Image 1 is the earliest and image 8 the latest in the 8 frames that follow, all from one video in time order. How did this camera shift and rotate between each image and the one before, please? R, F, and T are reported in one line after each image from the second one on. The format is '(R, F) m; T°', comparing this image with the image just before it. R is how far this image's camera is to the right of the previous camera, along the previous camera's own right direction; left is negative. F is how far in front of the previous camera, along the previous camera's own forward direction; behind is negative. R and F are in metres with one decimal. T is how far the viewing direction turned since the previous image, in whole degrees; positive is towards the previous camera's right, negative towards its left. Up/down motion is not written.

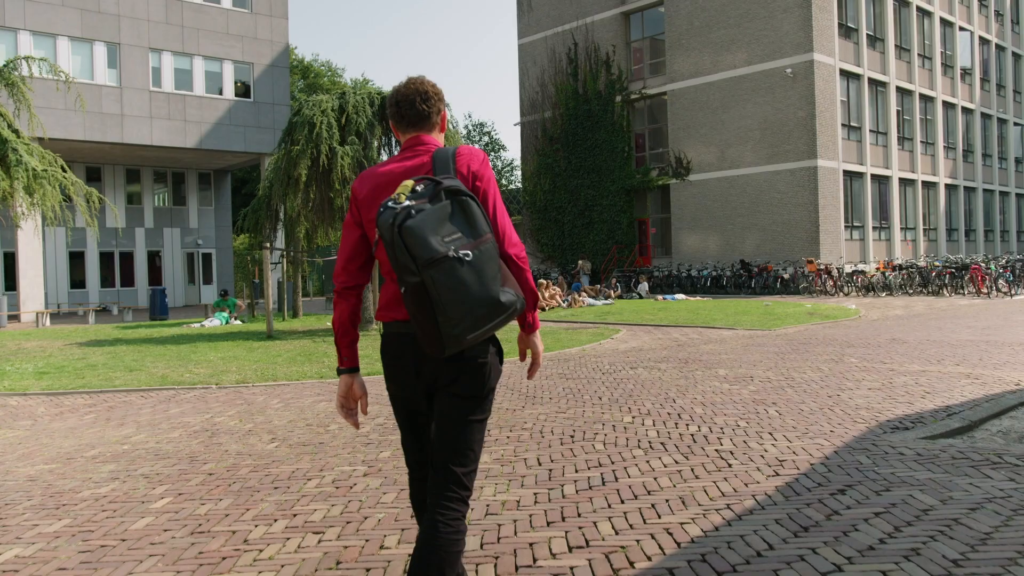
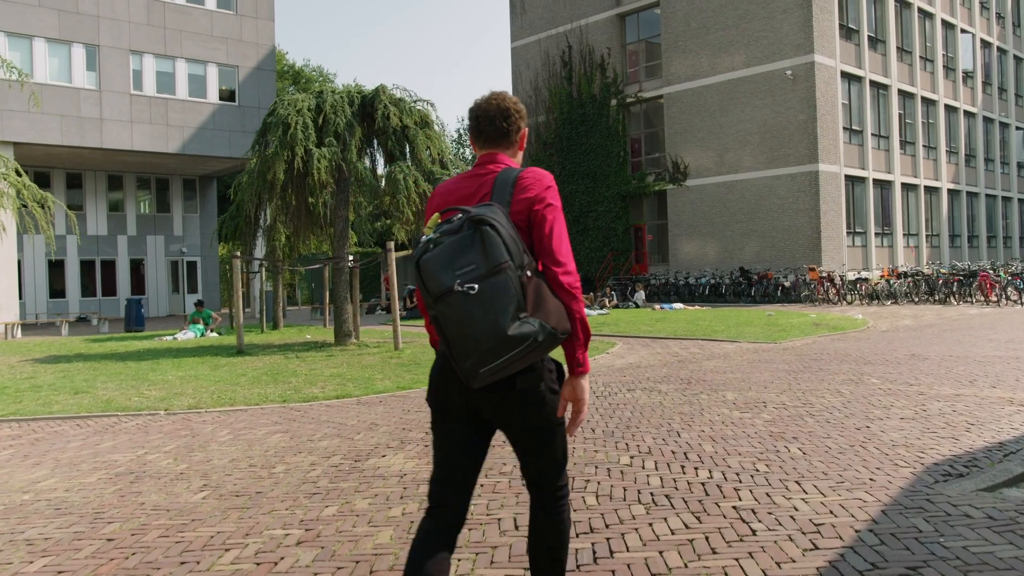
(+0.1, +0.9) m; 0°
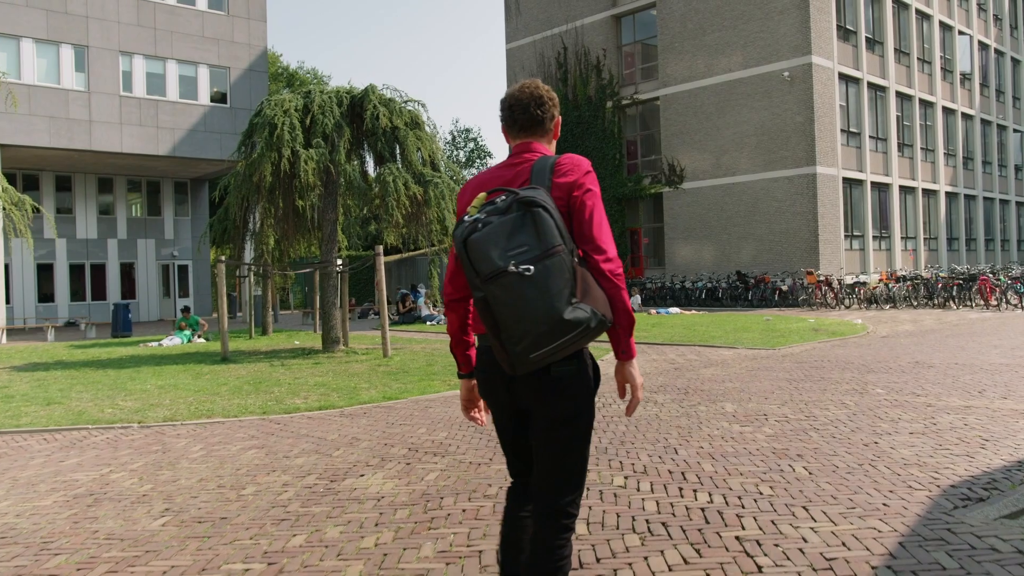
(+0.1, +0.3) m; 0°
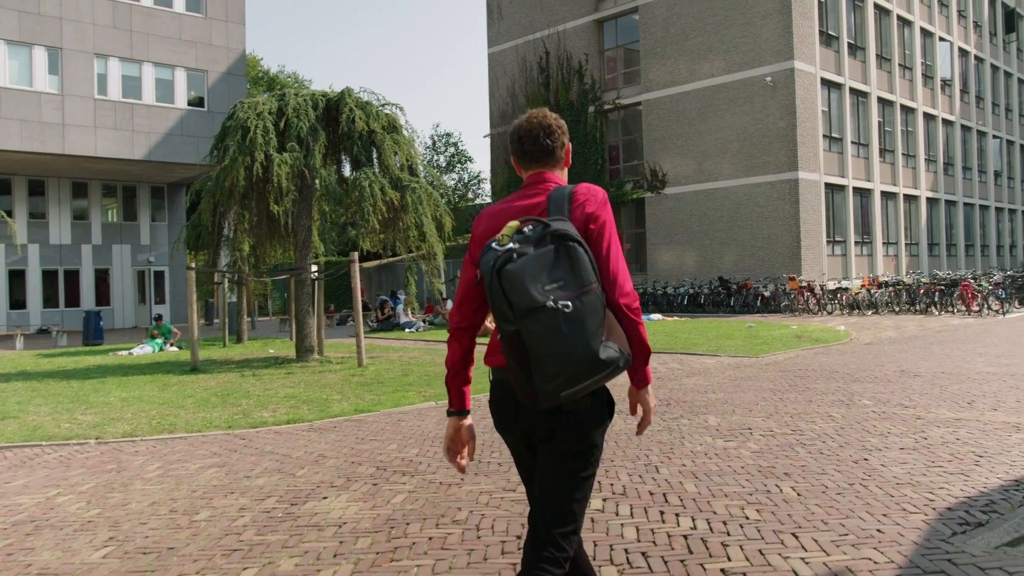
(+0.1, +0.3) m; +1°
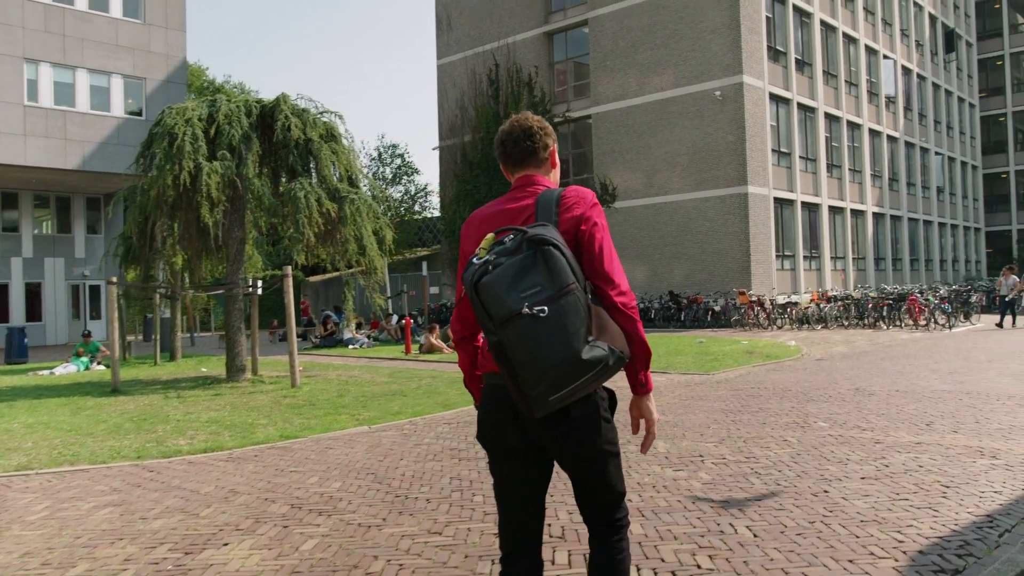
(+0.1, +0.5) m; +3°
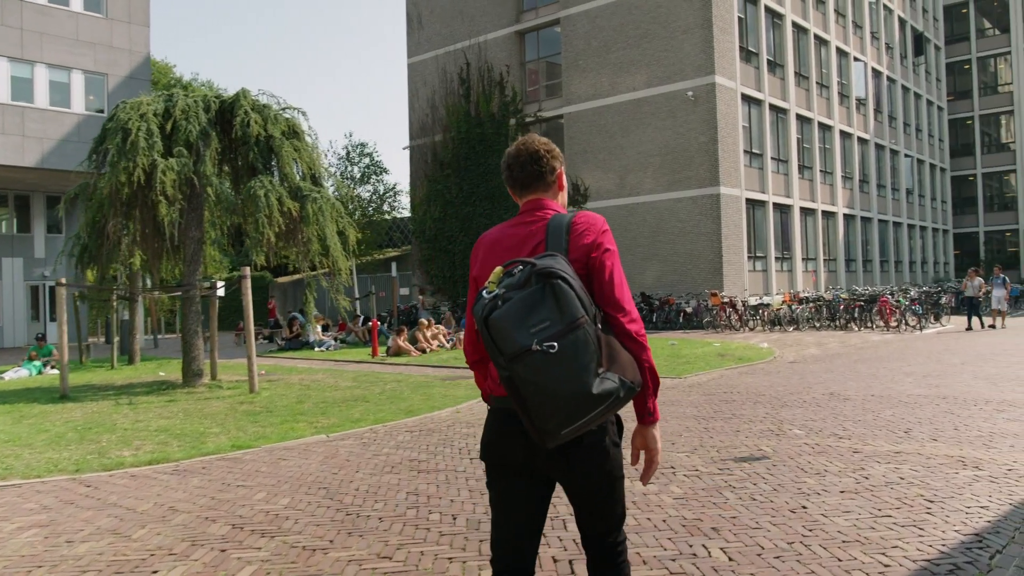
(+0.1, +0.3) m; +2°
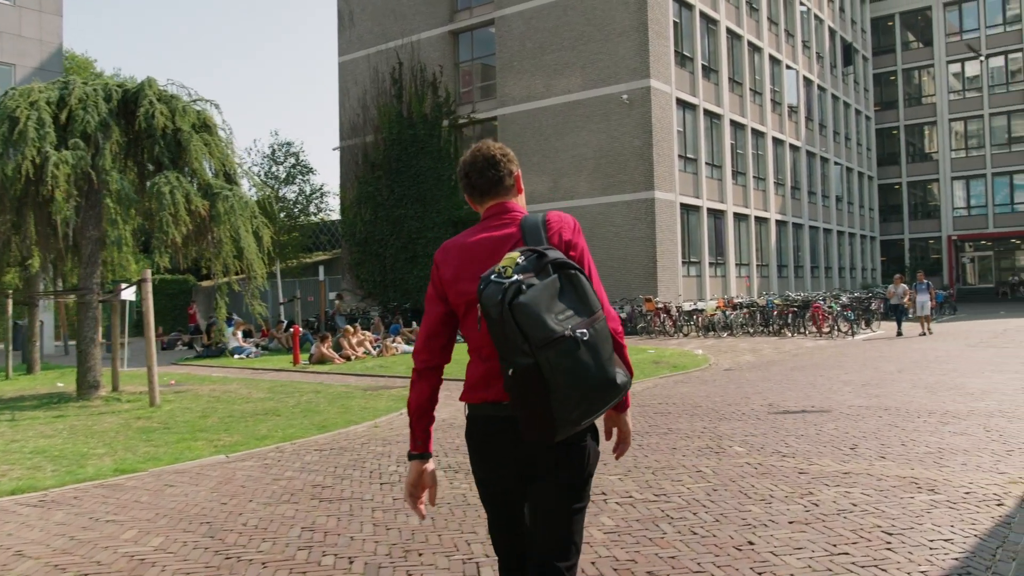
(+0.1, +0.6) m; +4°
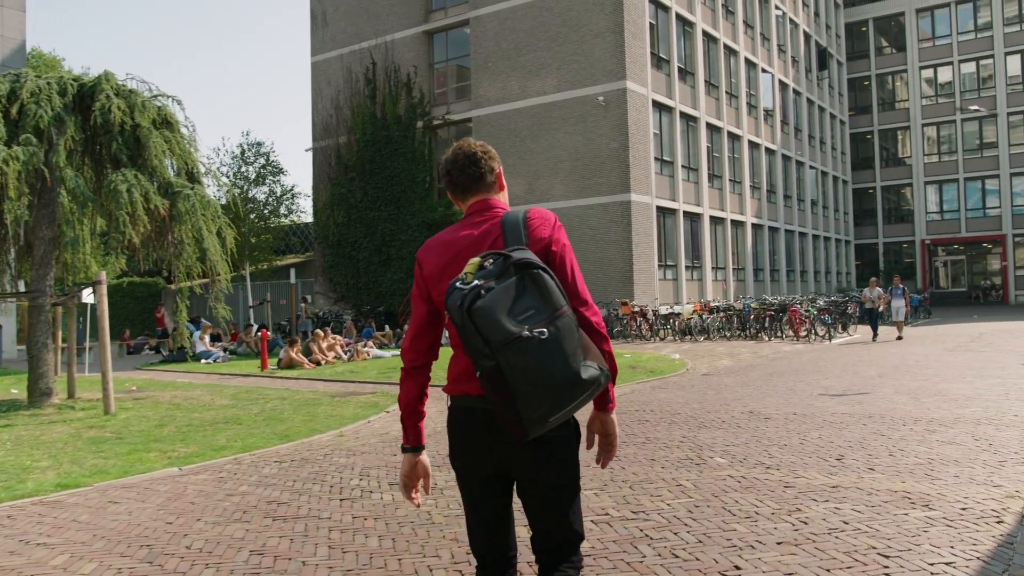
(0.0, +0.3) m; +2°
